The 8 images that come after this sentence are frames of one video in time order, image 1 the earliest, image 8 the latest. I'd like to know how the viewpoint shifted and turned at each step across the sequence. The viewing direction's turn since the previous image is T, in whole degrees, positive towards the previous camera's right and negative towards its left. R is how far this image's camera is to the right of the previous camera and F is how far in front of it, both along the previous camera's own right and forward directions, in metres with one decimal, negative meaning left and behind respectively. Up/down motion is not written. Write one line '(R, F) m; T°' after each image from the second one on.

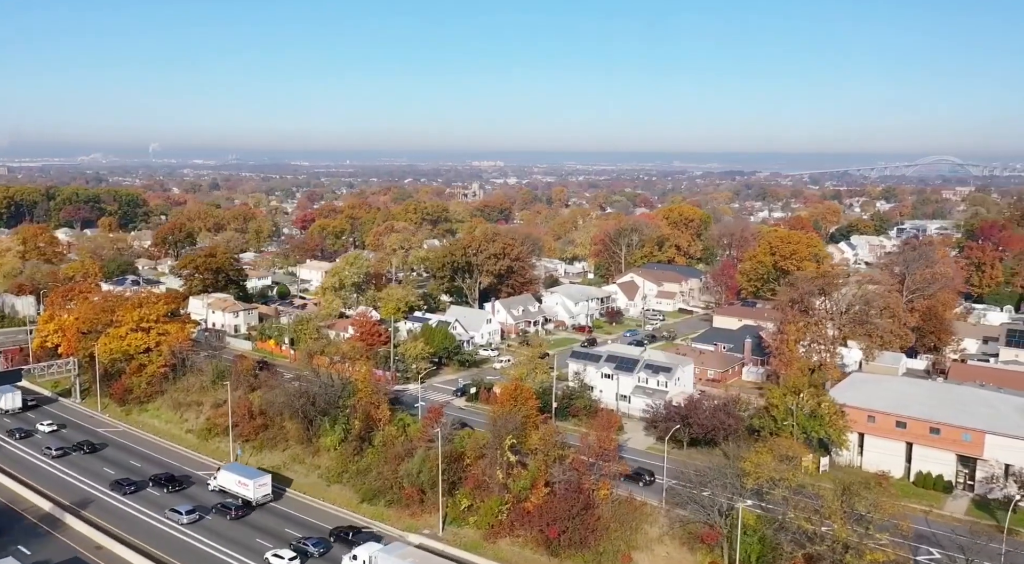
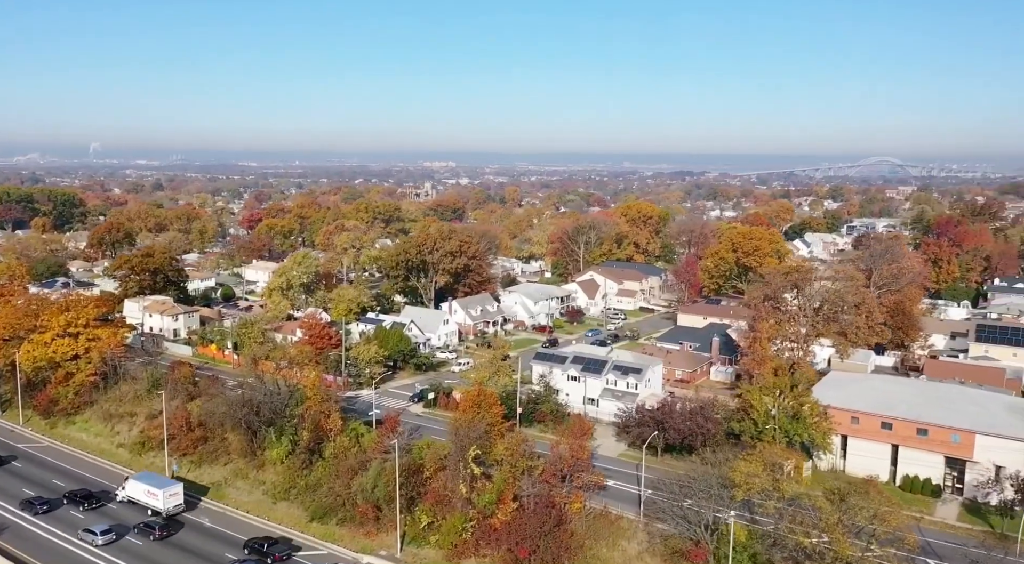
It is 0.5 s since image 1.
(-0.4, +3.1) m; +3°
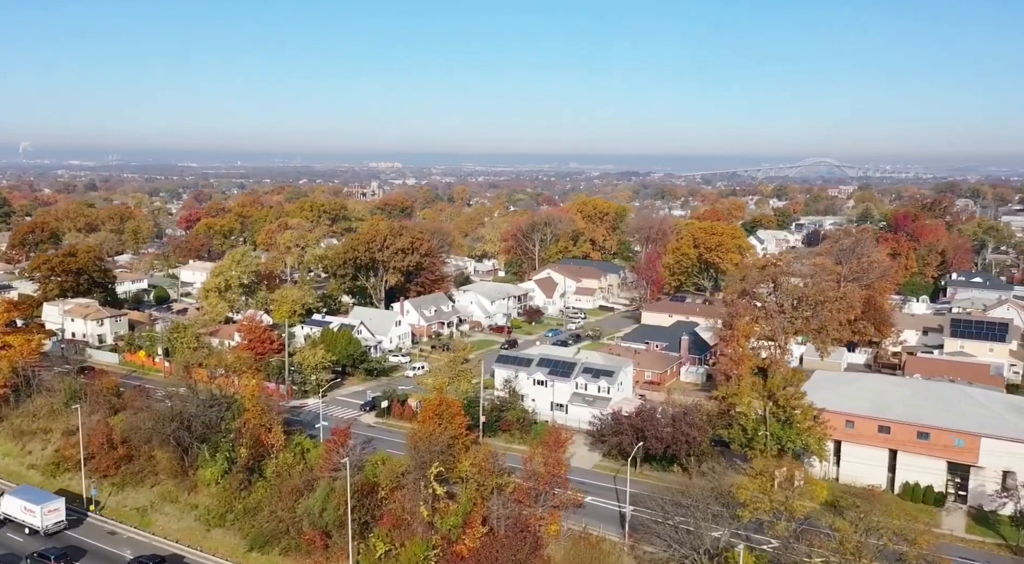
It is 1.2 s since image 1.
(-0.6, +4.0) m; +3°
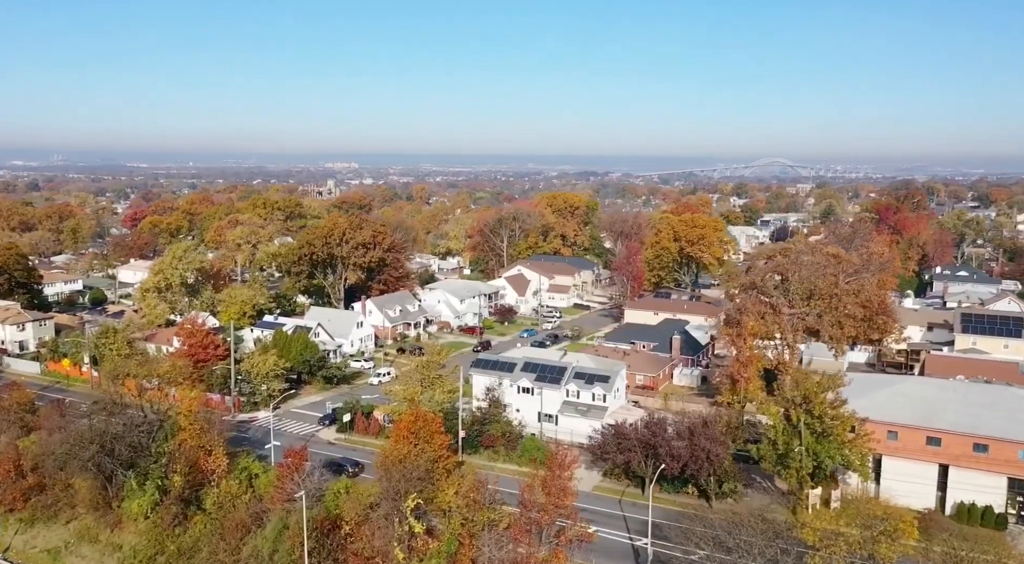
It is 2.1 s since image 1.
(-1.0, +5.6) m; +3°
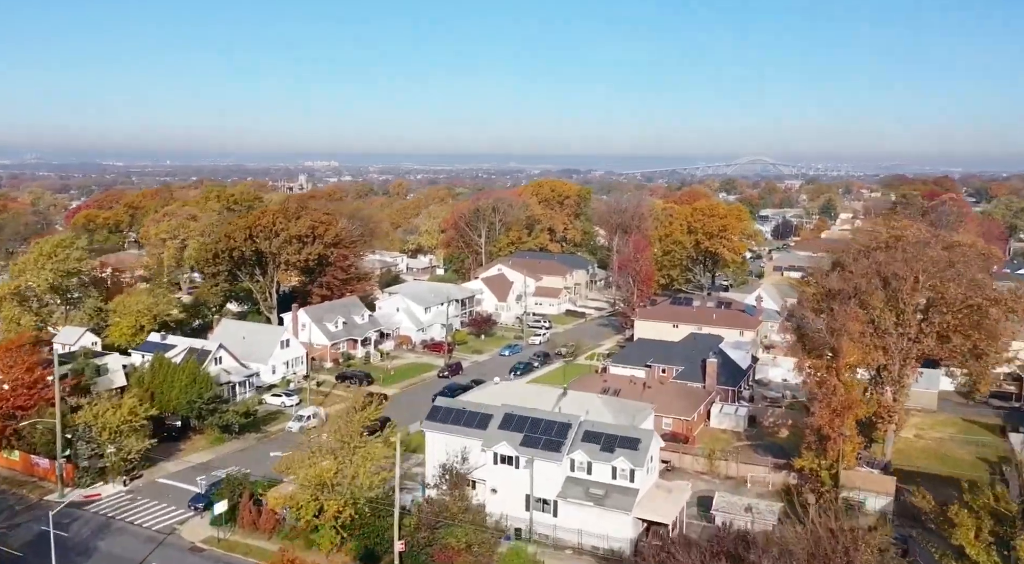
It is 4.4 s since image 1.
(+0.3, +14.3) m; +1°
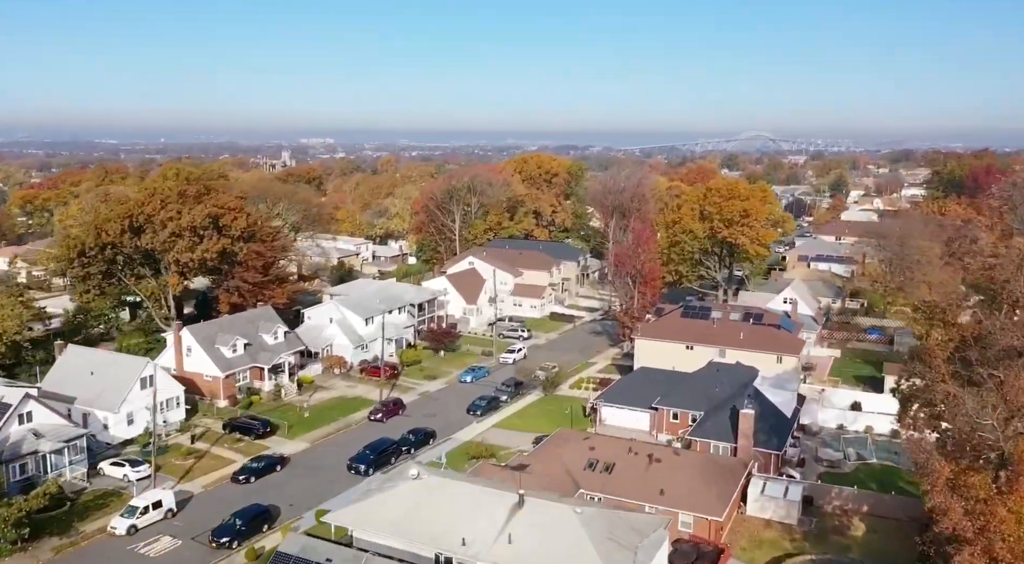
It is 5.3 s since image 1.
(+1.6, +12.2) m; 0°
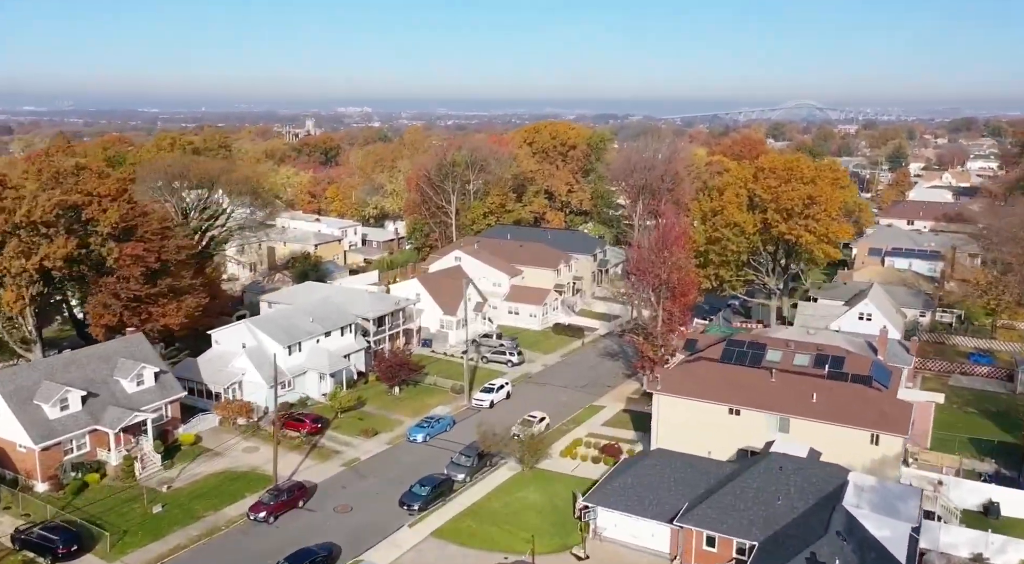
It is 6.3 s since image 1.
(+2.2, +11.8) m; -2°
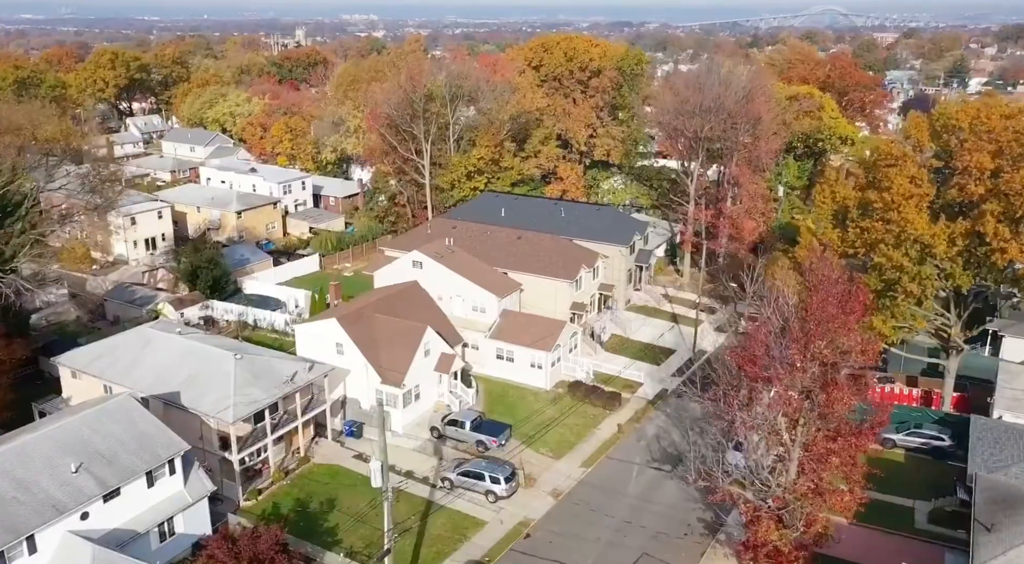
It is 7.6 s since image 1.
(+0.6, +17.6) m; -1°
